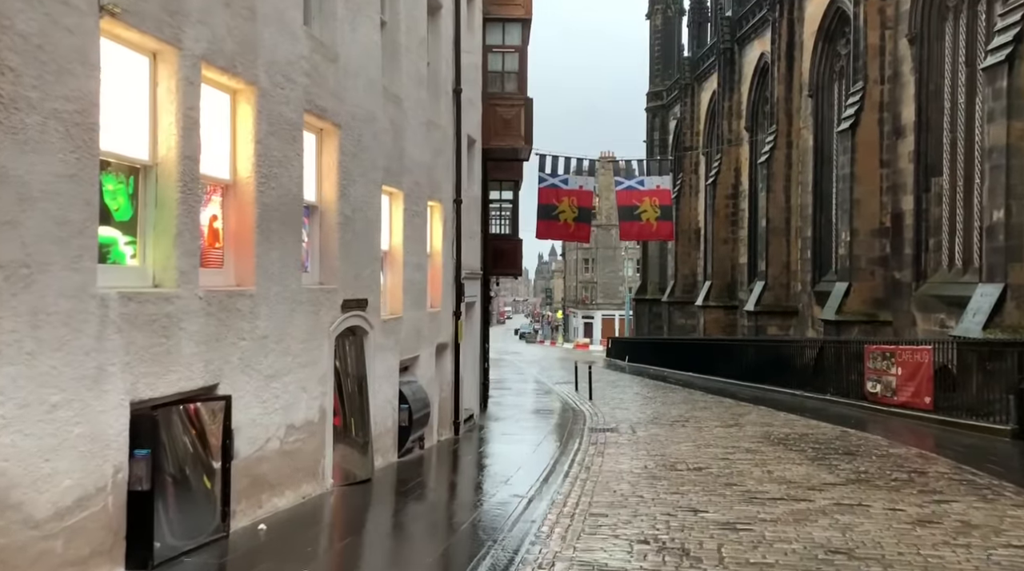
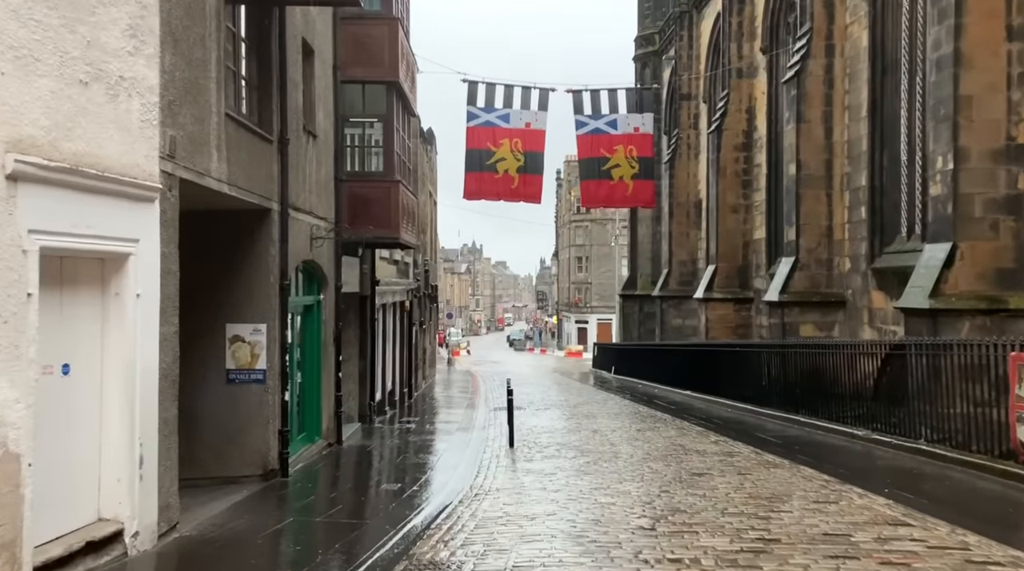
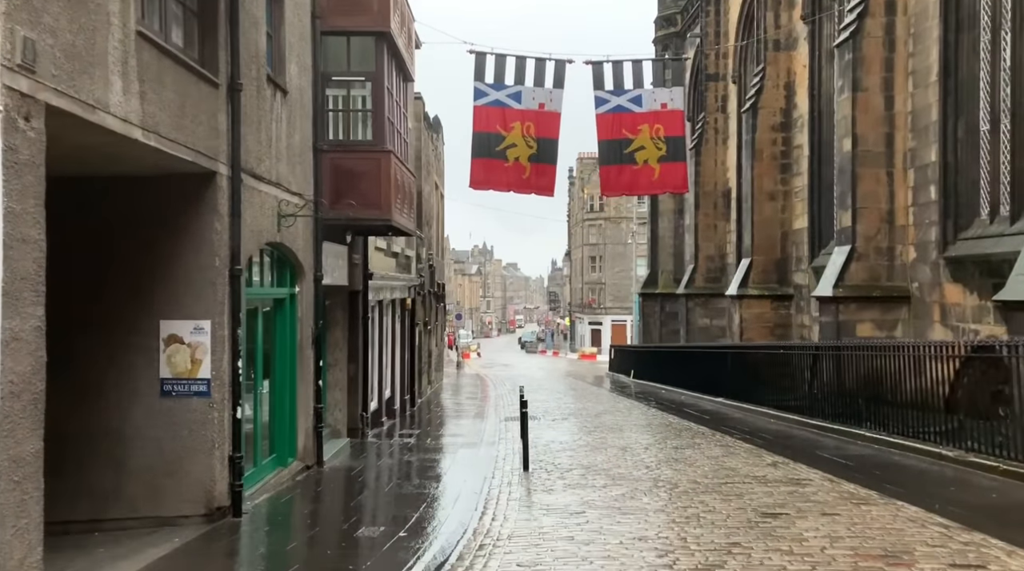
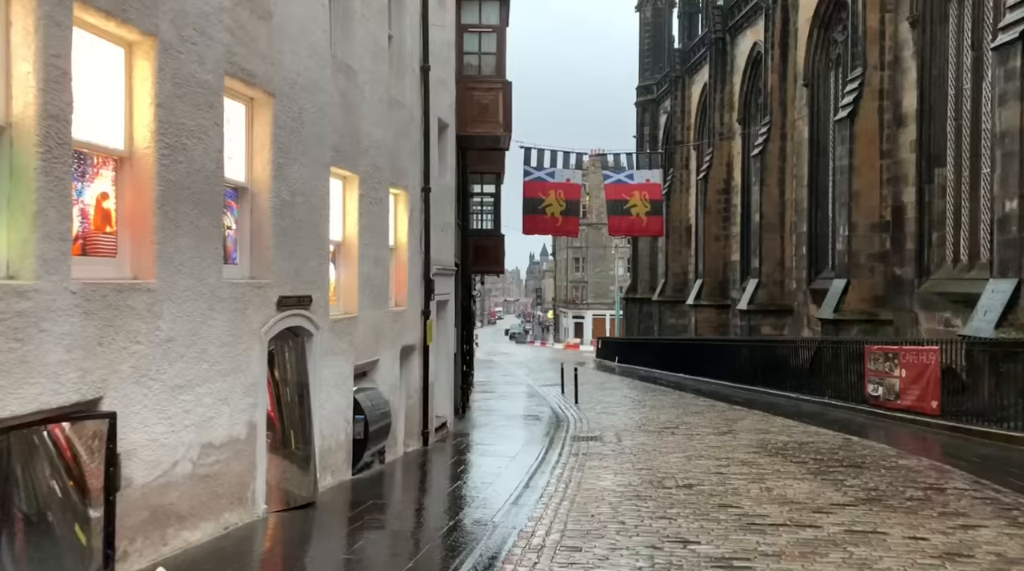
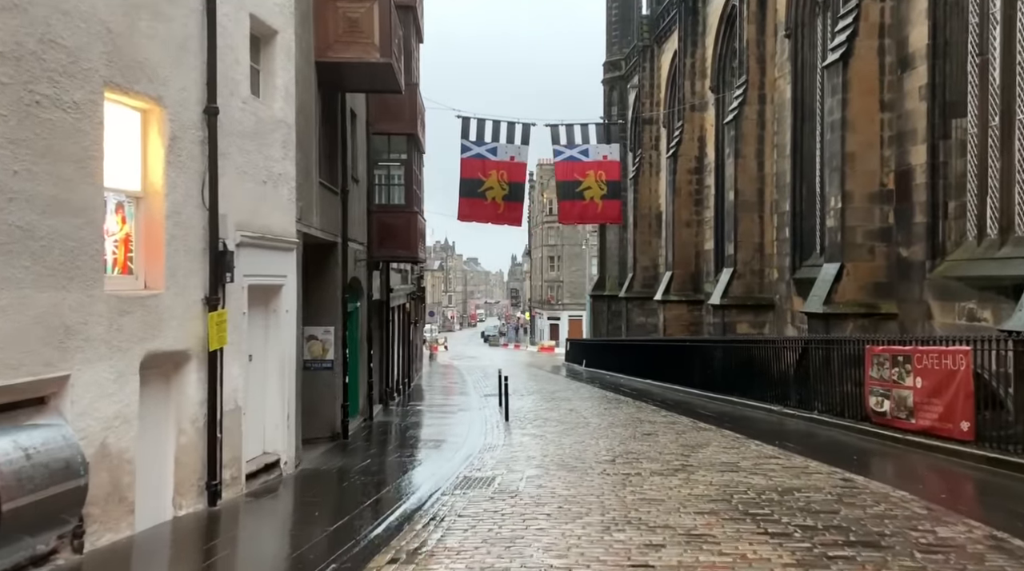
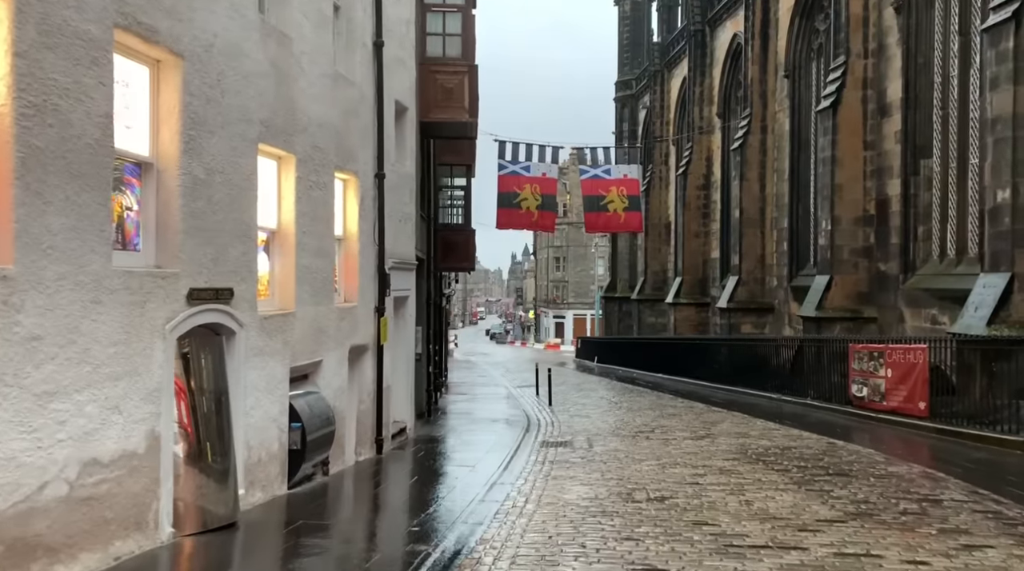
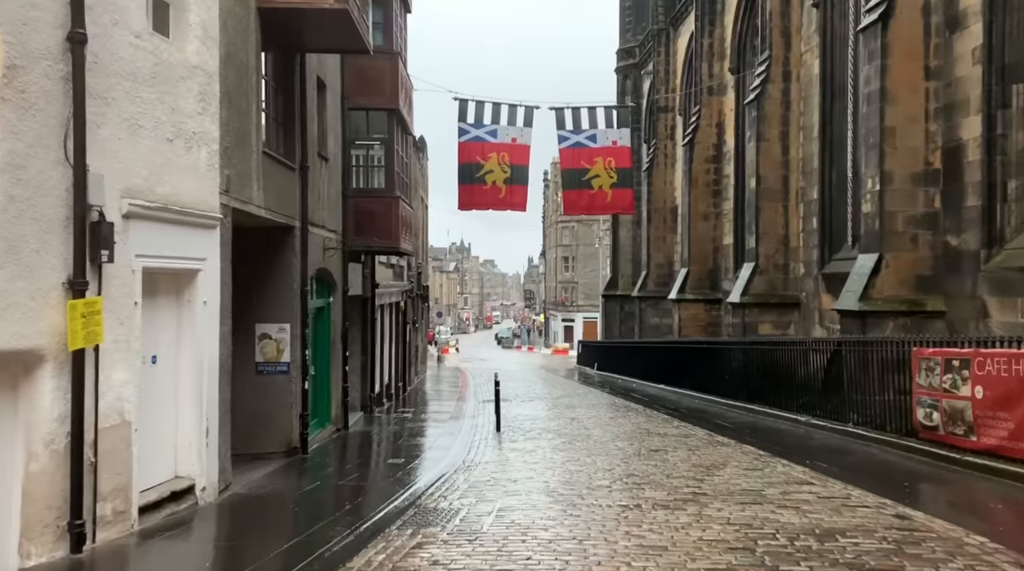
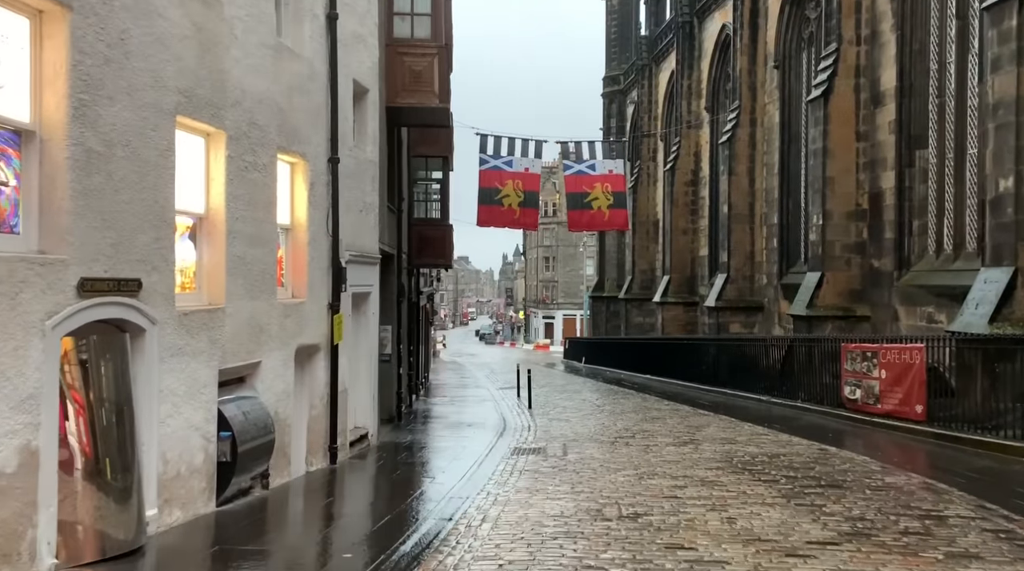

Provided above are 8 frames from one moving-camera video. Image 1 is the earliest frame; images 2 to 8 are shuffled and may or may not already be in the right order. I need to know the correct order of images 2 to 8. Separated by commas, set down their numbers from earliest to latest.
4, 6, 8, 5, 7, 2, 3
